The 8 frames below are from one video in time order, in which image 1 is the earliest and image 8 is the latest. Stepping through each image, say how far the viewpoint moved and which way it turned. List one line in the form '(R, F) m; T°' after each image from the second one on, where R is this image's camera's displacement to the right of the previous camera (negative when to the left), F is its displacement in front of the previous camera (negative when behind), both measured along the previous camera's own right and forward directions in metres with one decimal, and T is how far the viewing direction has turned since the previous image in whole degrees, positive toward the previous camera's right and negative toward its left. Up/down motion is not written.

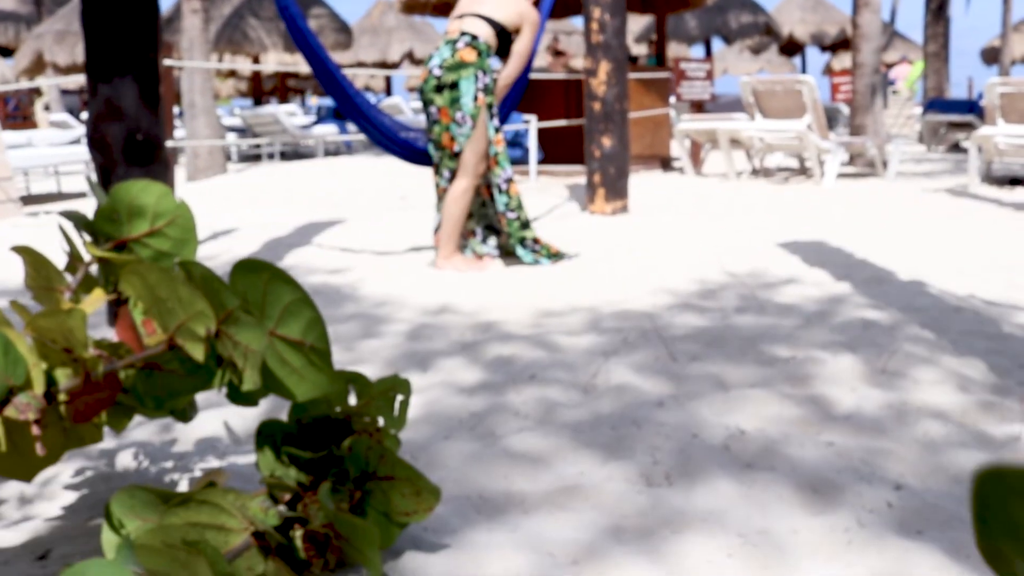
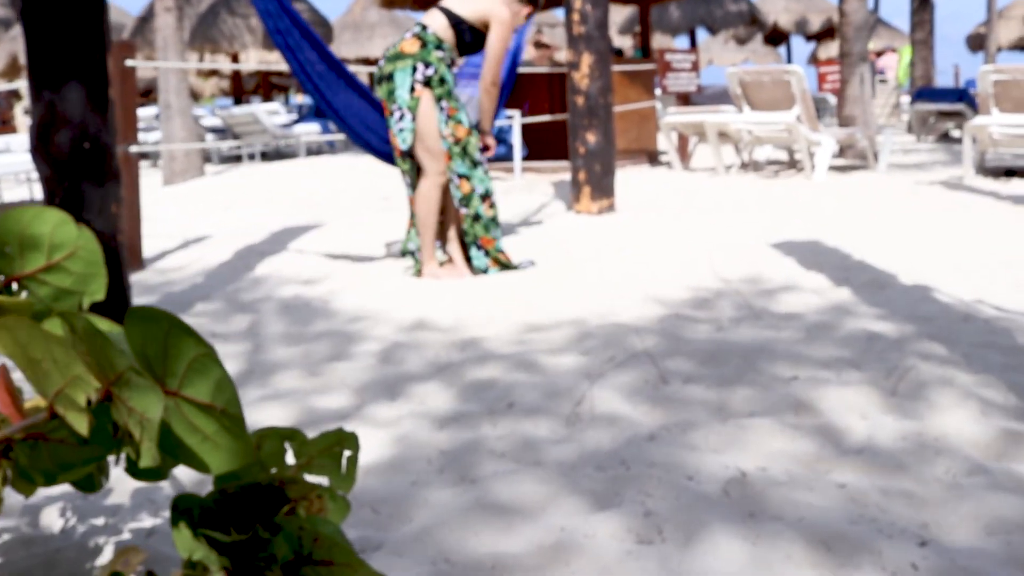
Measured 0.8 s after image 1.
(0.0, +0.2) m; +1°
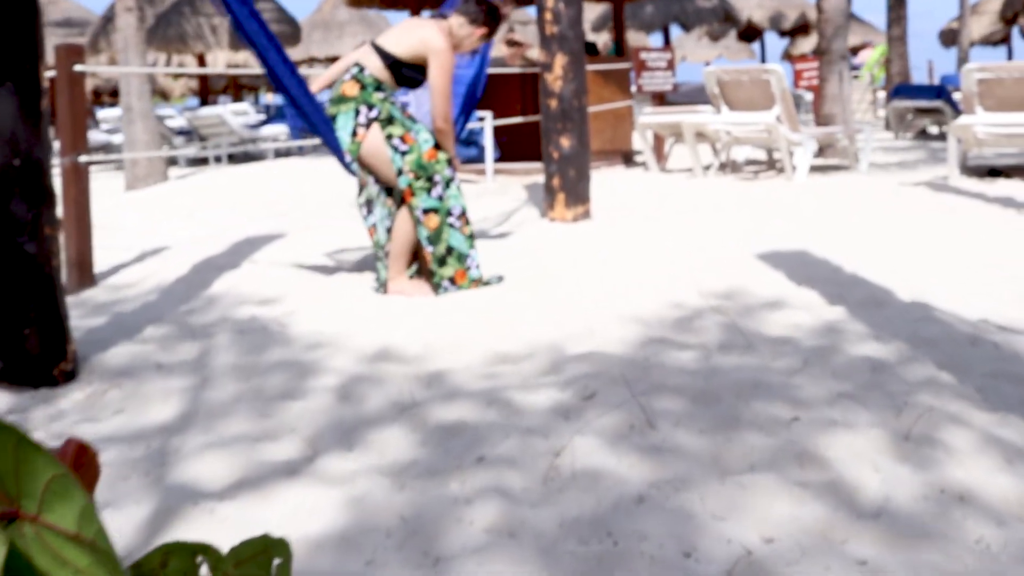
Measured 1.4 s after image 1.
(0.0, +0.3) m; +1°
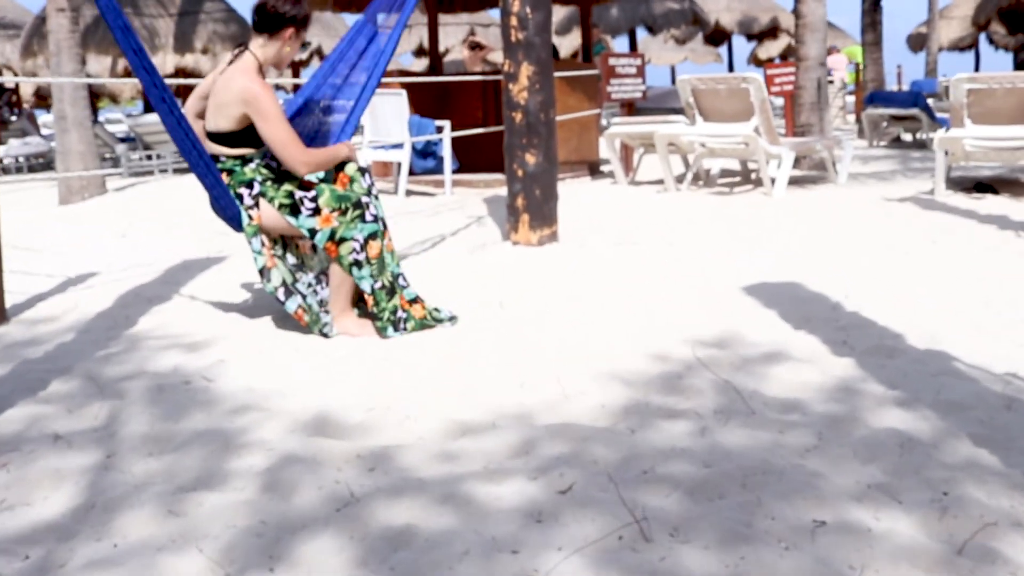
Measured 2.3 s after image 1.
(0.0, +0.4) m; +2°
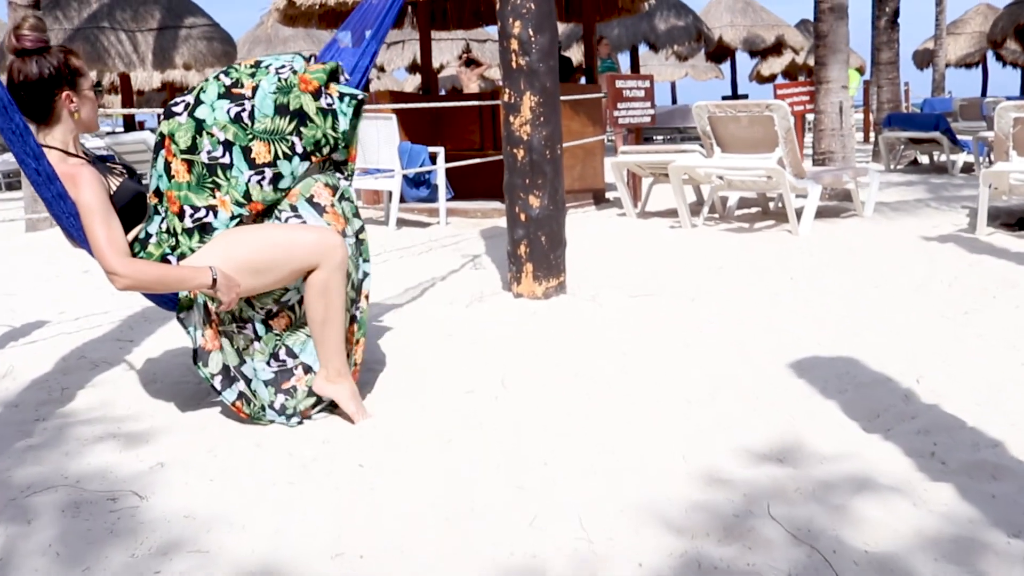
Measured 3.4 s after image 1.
(0.0, +0.6) m; 0°
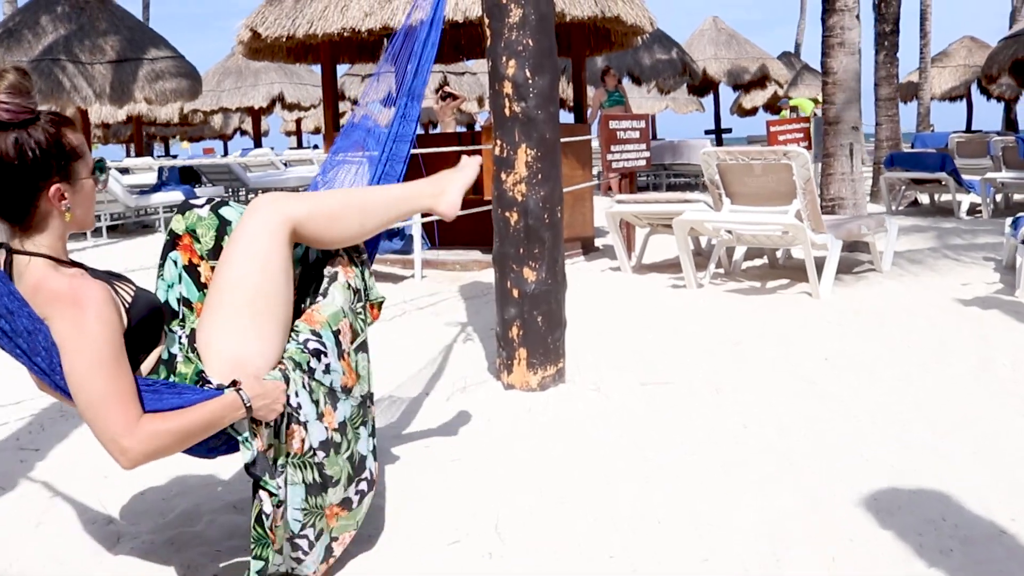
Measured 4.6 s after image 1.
(0.0, +0.7) m; +1°
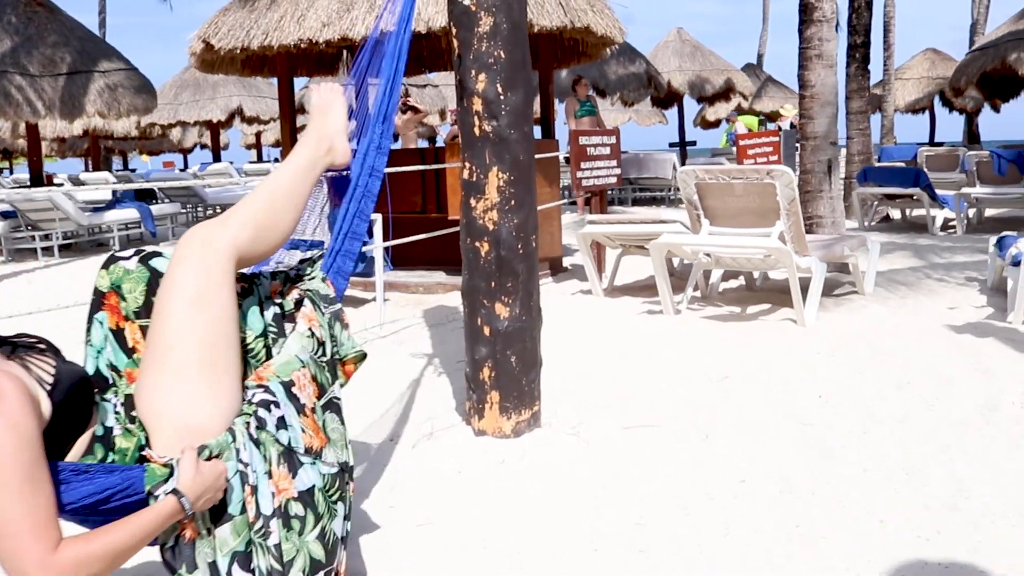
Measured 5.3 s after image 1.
(0.0, +0.3) m; +2°
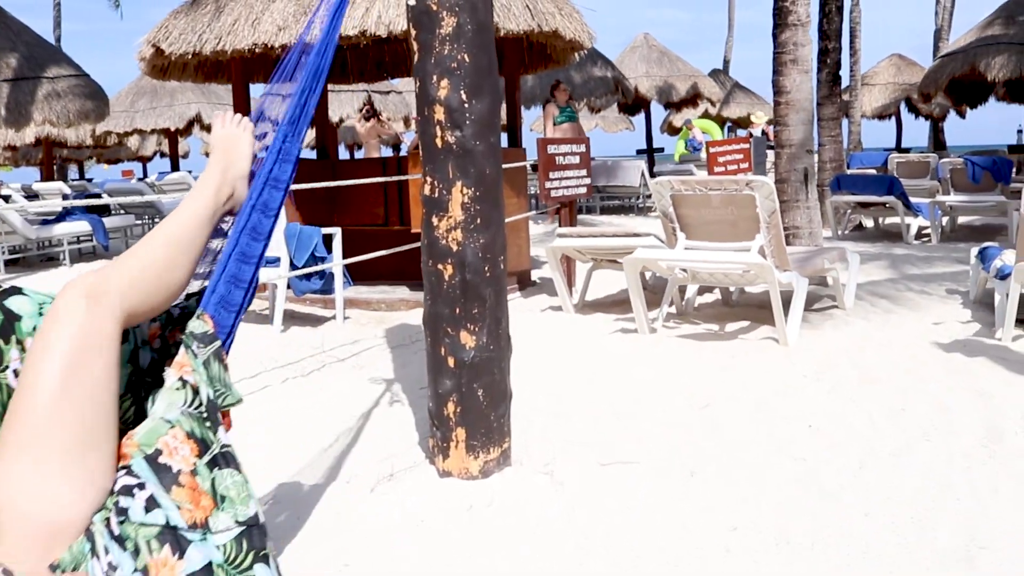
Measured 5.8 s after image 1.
(0.0, +0.3) m; +2°
